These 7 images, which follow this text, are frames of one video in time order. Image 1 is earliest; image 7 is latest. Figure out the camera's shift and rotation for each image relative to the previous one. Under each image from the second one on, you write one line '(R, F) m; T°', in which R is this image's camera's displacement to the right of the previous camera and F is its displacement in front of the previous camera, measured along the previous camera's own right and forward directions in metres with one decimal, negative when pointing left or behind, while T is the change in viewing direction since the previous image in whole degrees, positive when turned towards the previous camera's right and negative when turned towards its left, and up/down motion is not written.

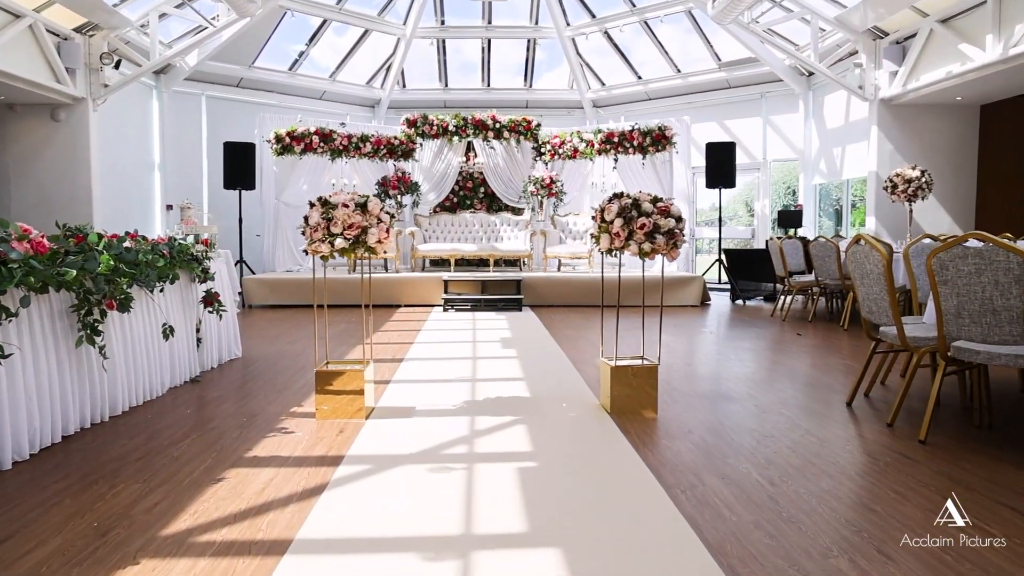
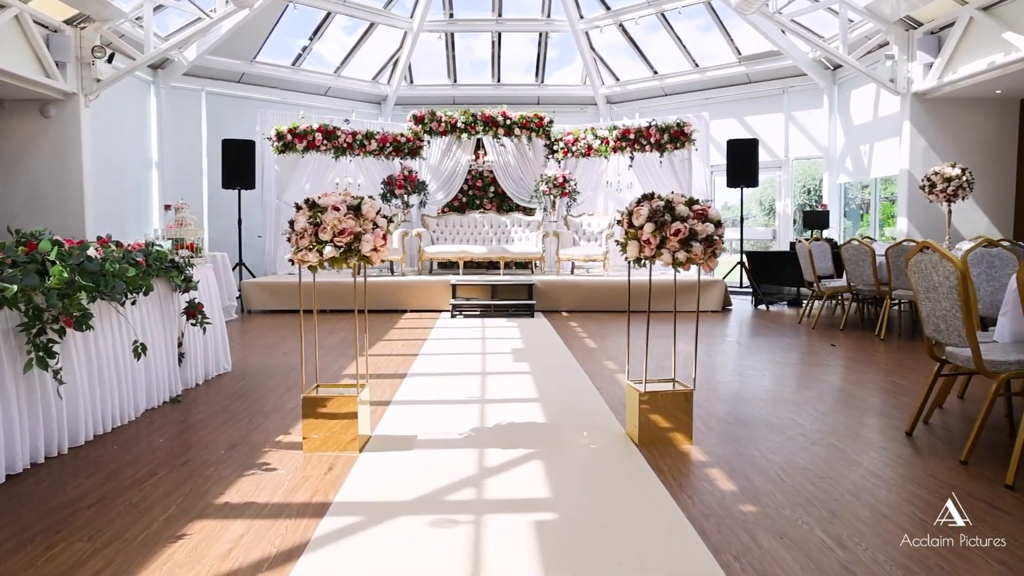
(0.0, +0.4) m; -1°
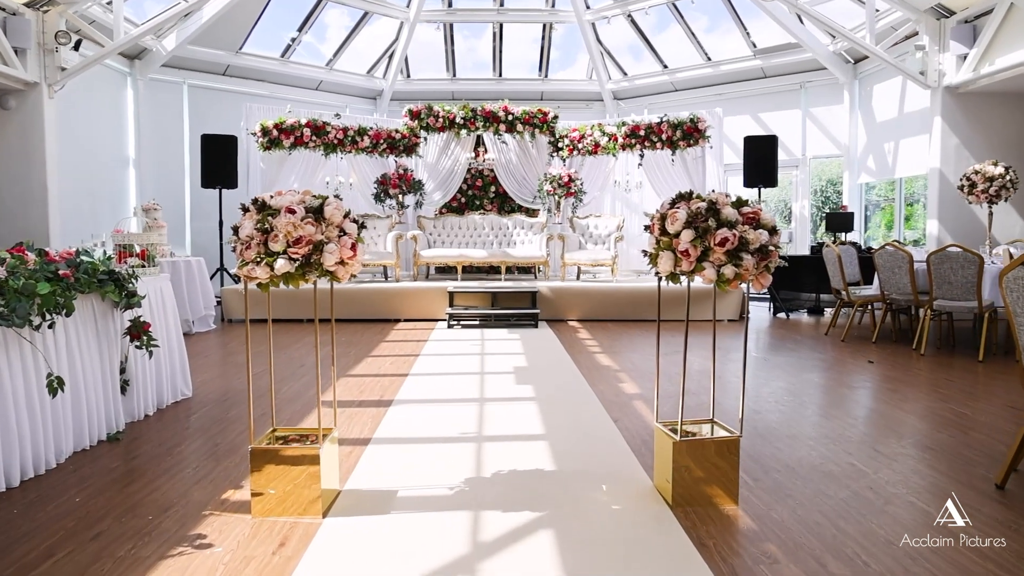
(0.0, +0.5) m; 0°
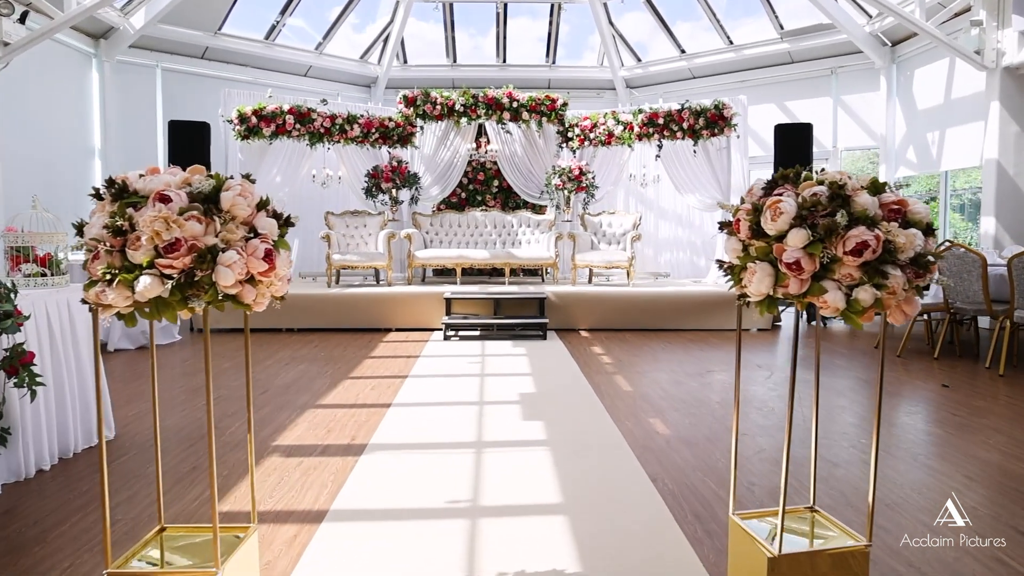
(0.0, +0.7) m; 0°
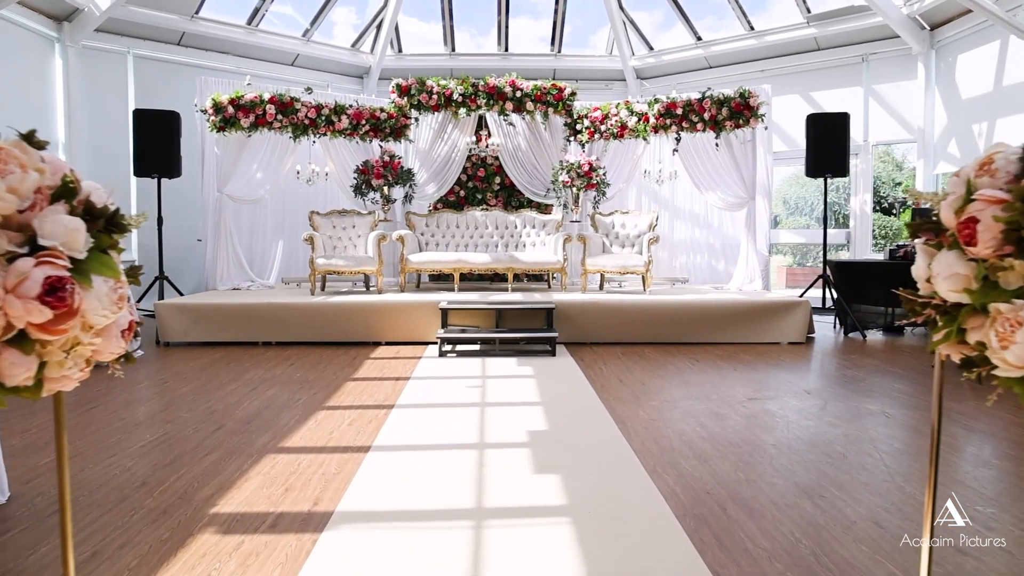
(0.0, +0.6) m; 0°
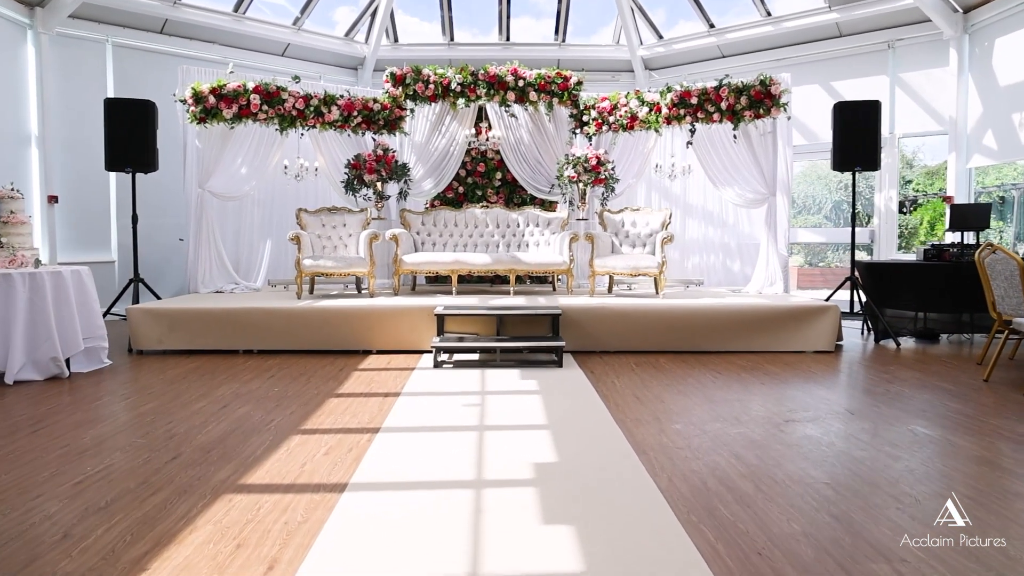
(0.0, +0.4) m; 0°
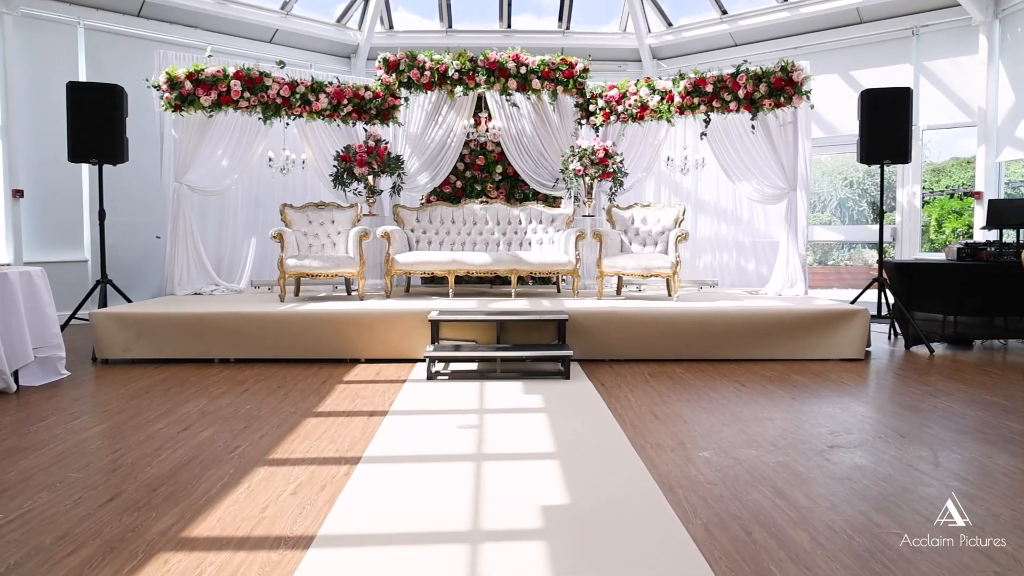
(0.0, +0.4) m; 0°
